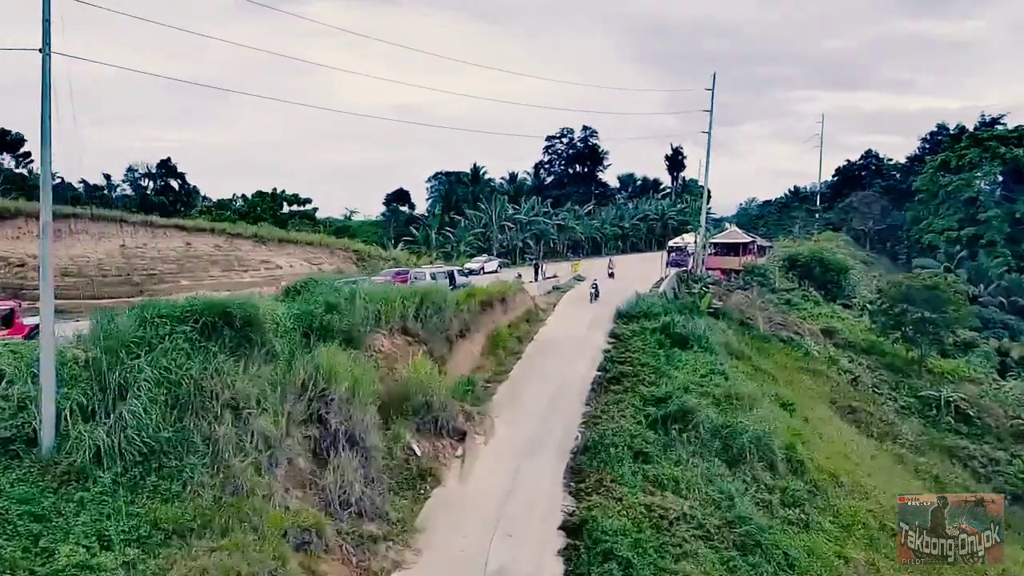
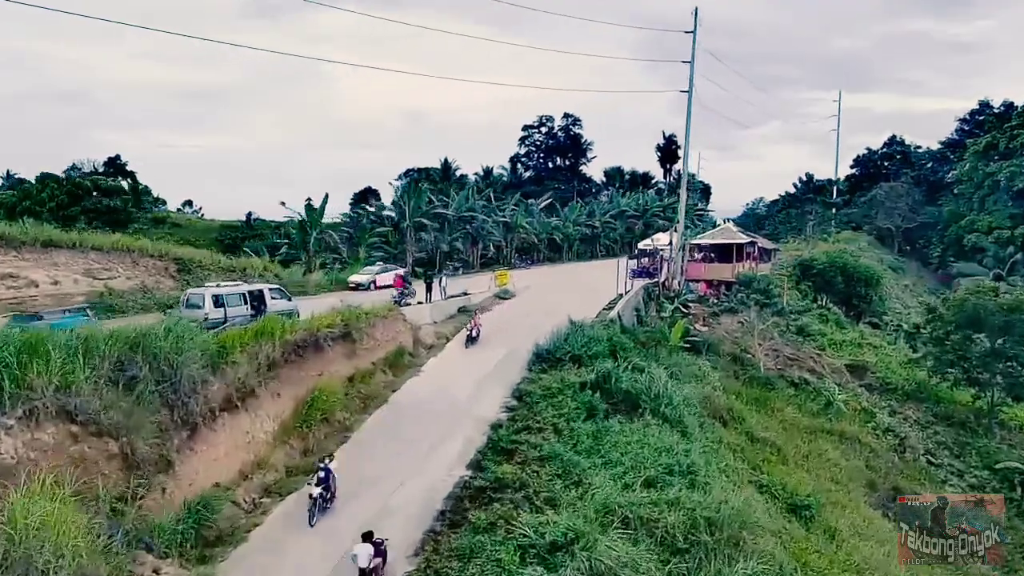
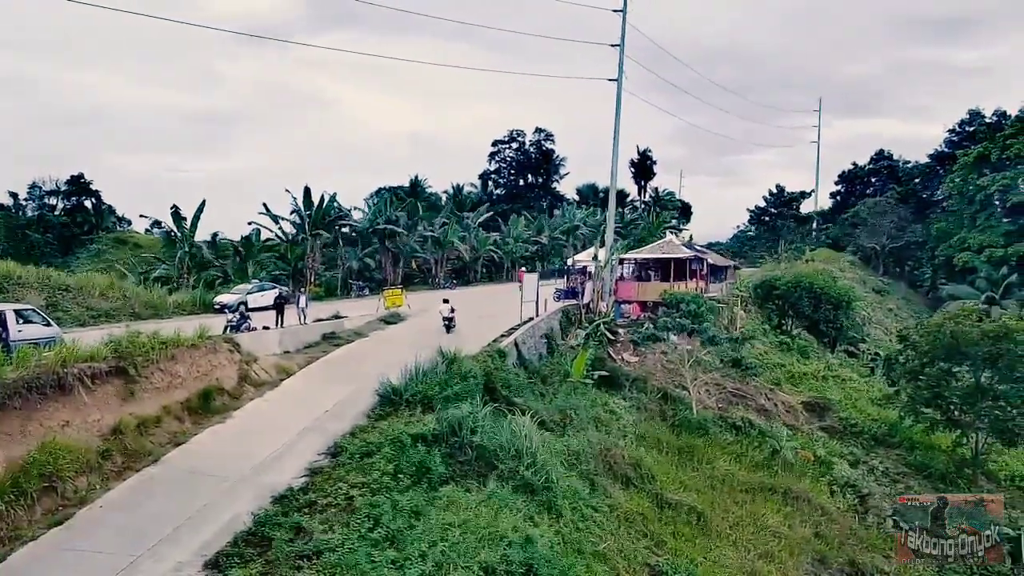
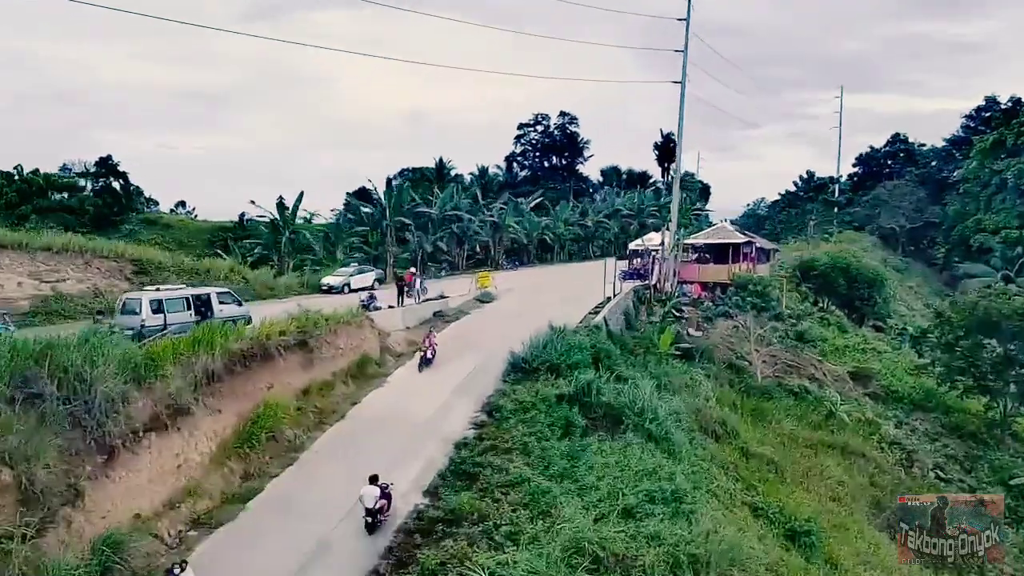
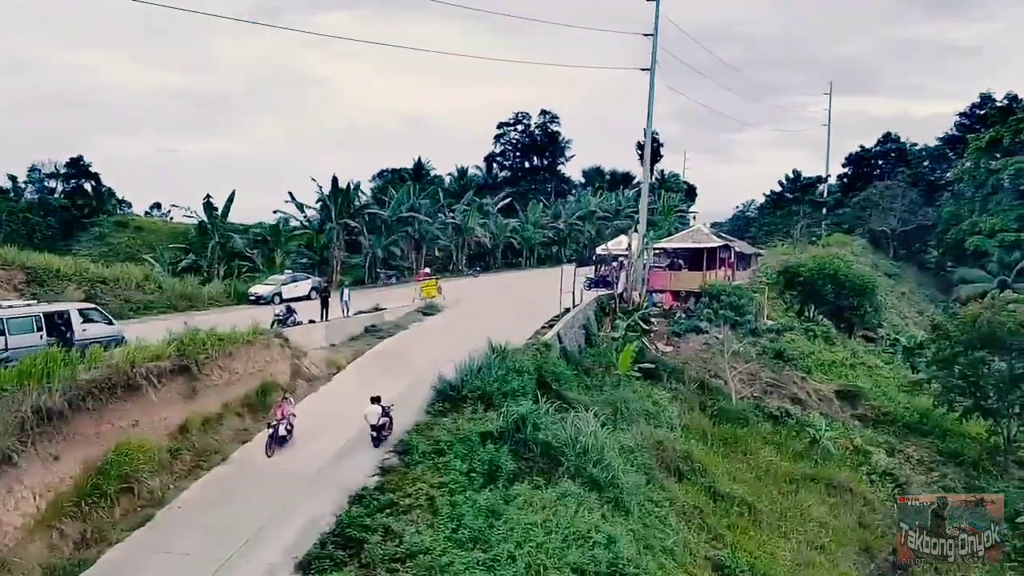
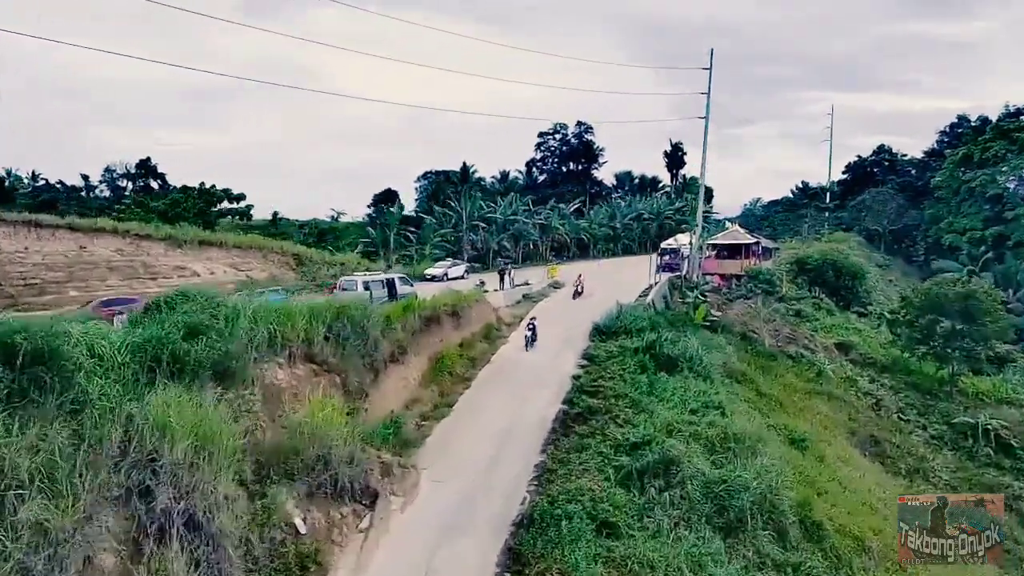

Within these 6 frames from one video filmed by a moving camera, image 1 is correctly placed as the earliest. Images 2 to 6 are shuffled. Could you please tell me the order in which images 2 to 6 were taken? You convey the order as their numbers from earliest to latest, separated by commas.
6, 2, 4, 5, 3
